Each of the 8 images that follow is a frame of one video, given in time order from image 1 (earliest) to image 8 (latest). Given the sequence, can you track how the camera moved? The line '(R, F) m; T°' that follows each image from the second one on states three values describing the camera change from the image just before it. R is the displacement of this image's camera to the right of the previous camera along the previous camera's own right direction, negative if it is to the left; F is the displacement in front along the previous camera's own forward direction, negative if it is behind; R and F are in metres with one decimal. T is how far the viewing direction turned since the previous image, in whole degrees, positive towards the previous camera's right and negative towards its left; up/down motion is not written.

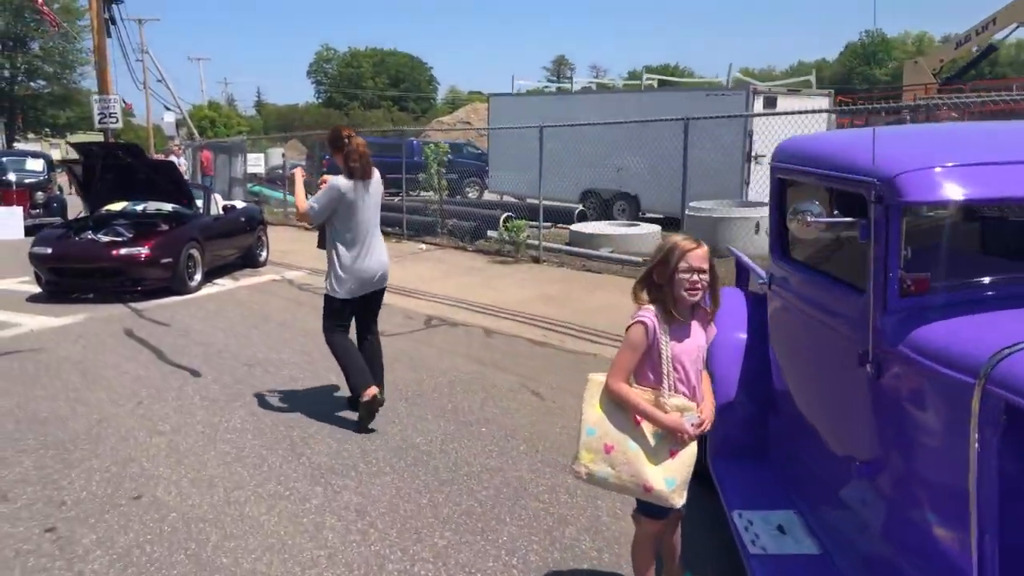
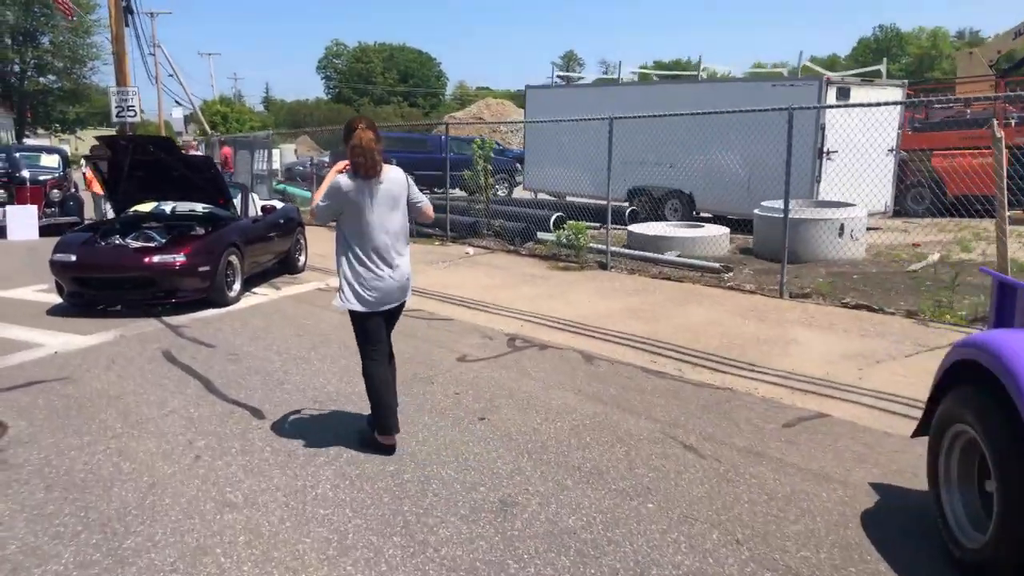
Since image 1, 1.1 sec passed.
(-0.8, +1.1) m; 0°
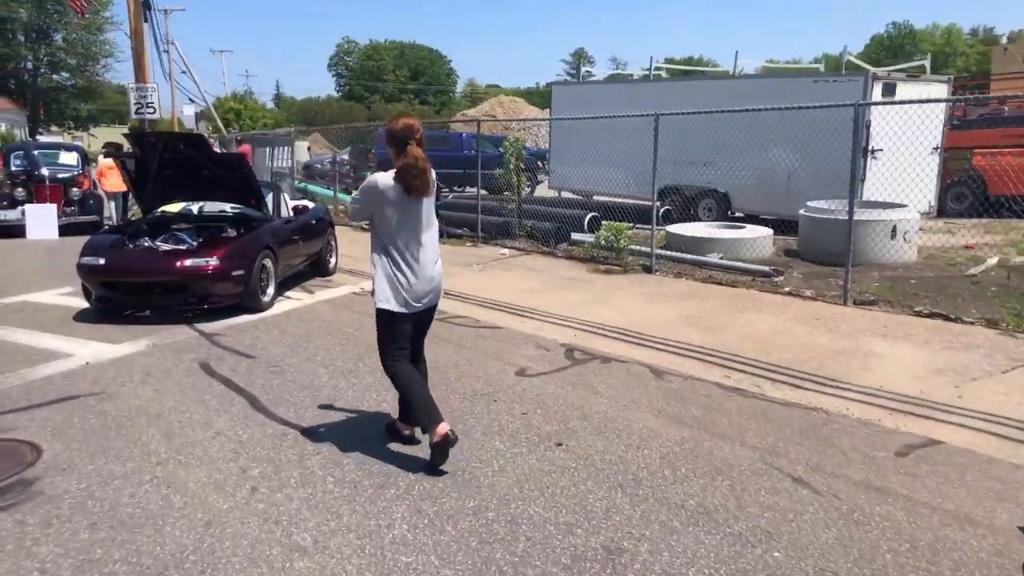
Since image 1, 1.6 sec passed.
(-0.4, +0.4) m; -1°
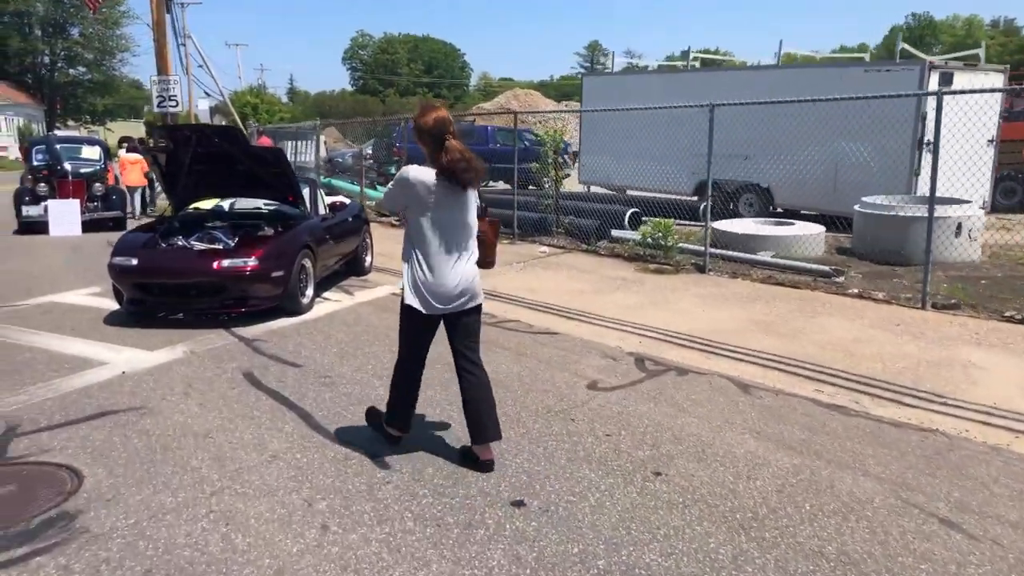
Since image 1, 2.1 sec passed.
(-0.4, +0.5) m; -1°
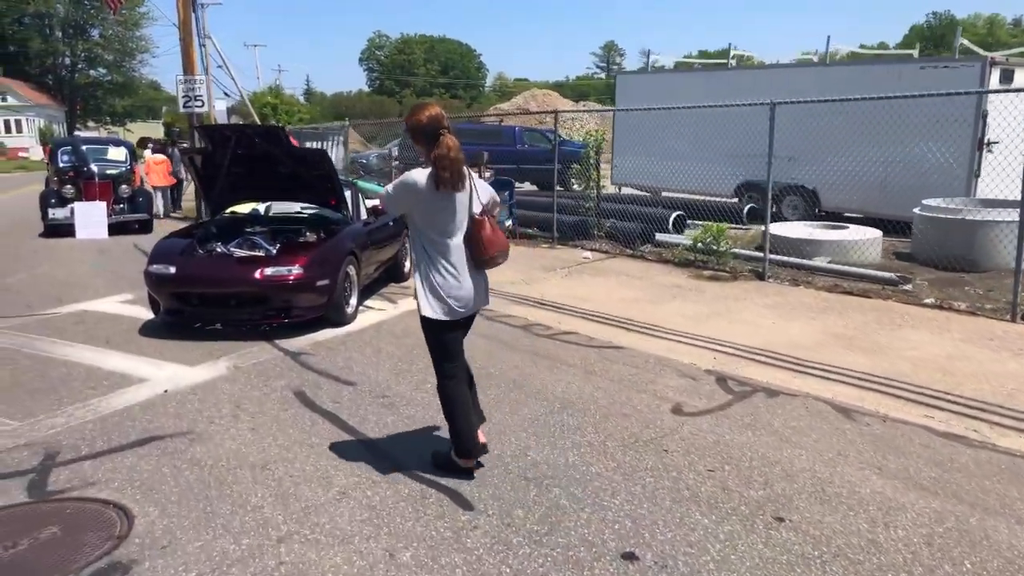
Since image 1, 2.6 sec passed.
(-0.4, +0.5) m; -1°
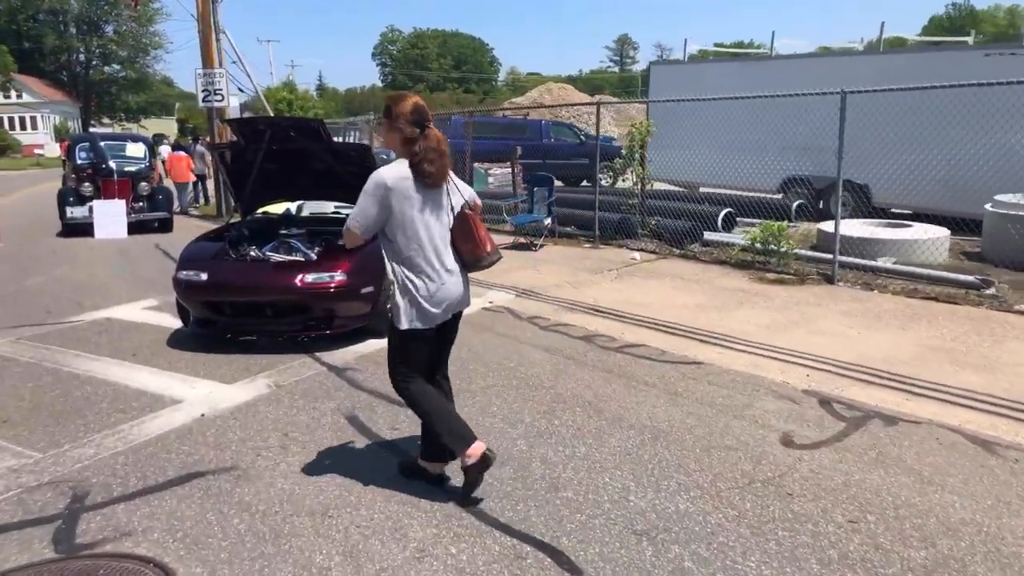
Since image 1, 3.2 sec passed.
(-0.4, +0.6) m; -1°
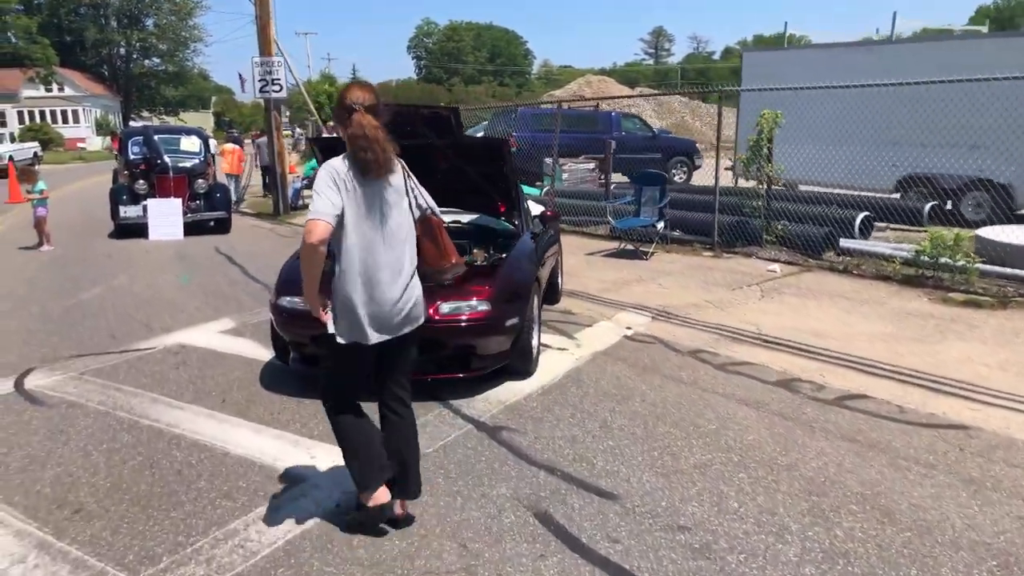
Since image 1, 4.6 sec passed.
(-1.0, +1.3) m; -2°
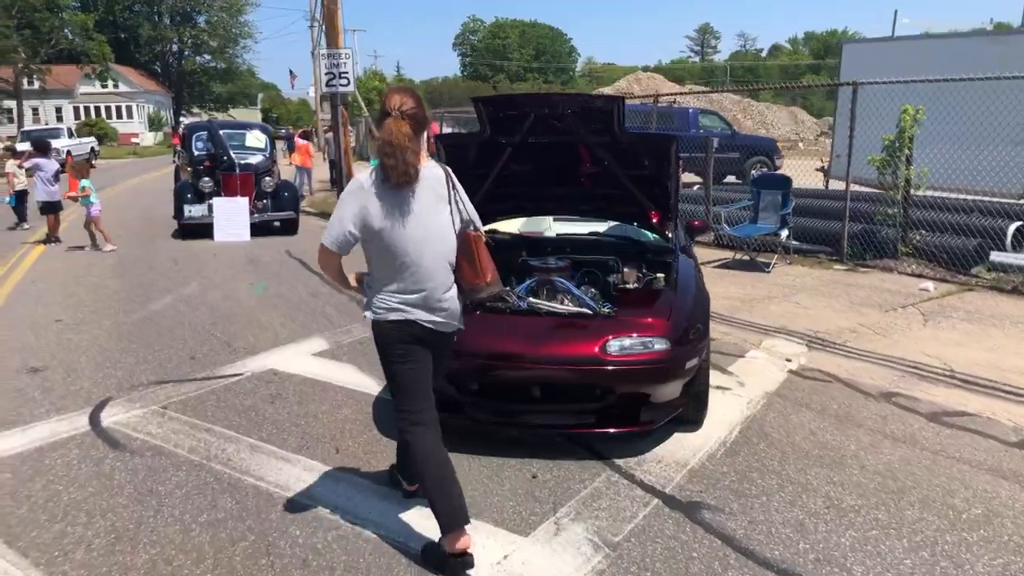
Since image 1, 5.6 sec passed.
(-0.8, +1.0) m; -3°
